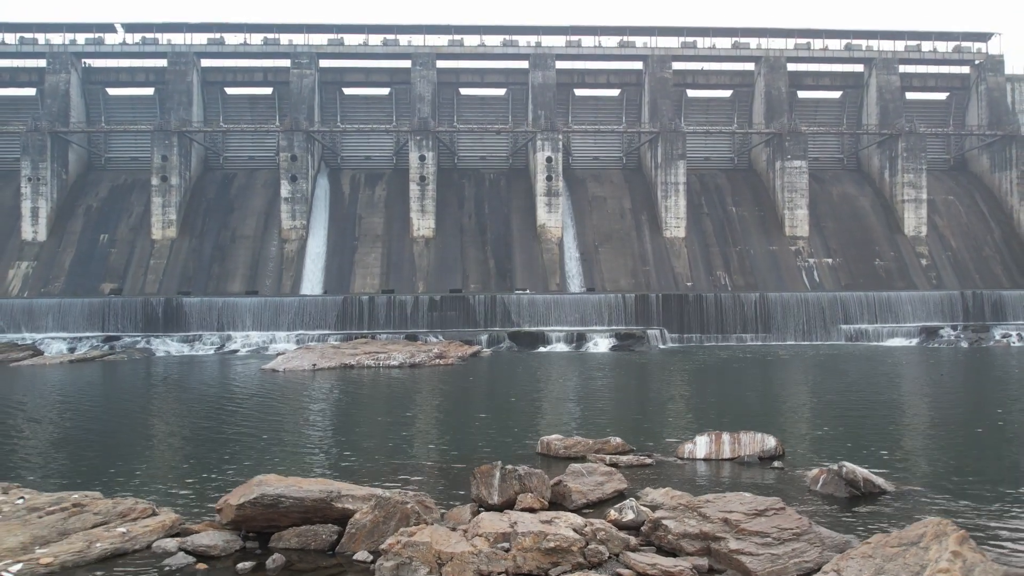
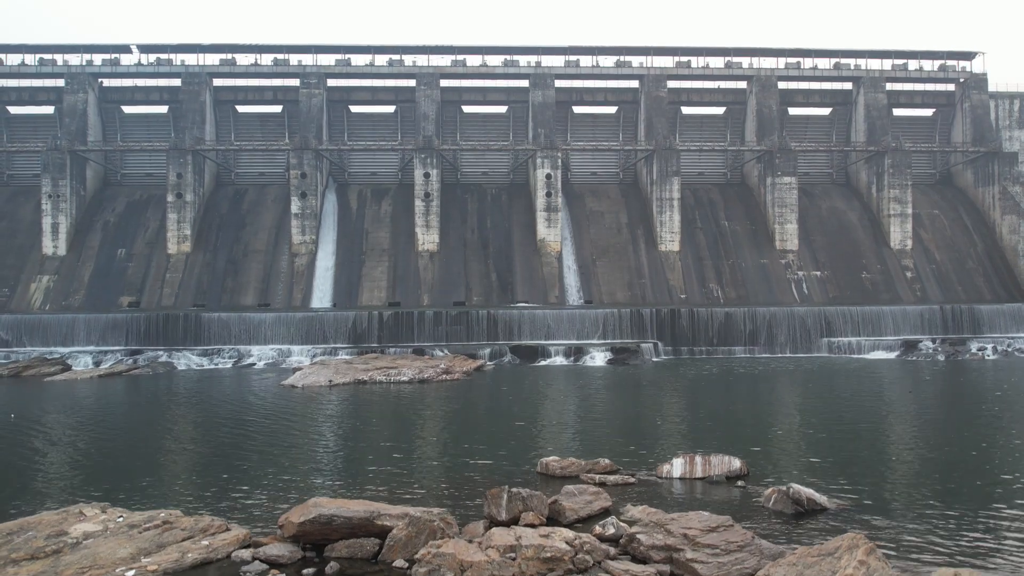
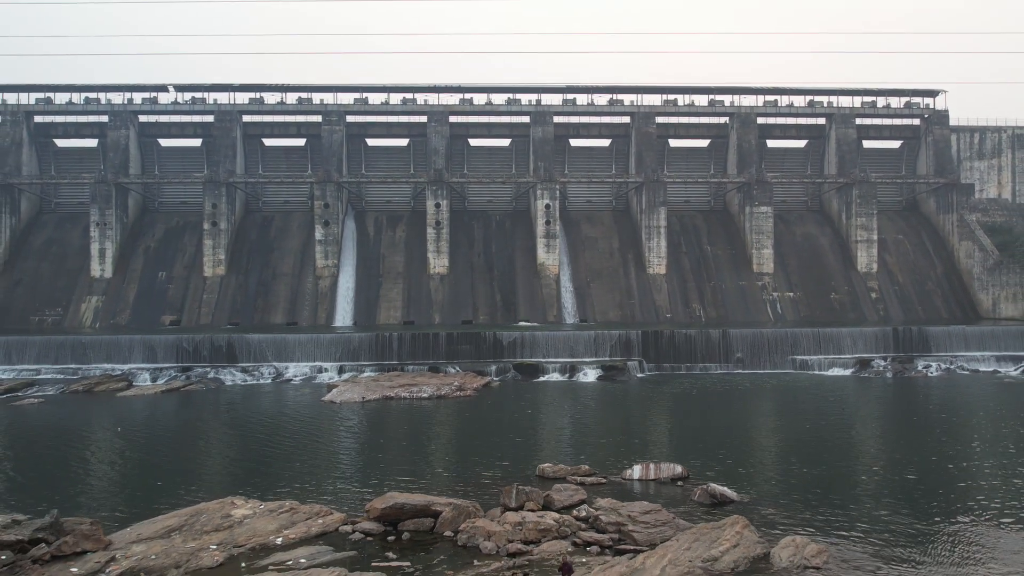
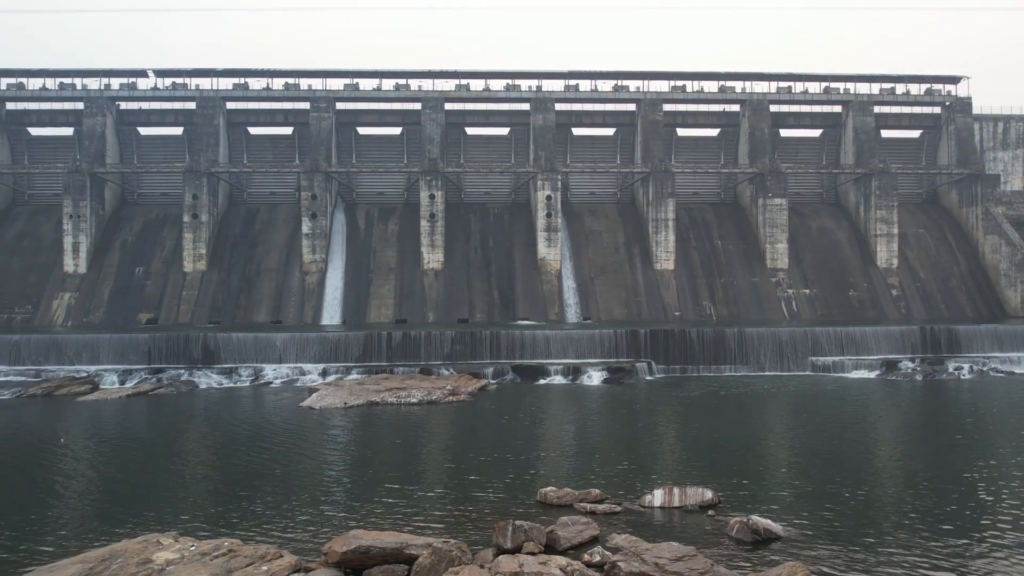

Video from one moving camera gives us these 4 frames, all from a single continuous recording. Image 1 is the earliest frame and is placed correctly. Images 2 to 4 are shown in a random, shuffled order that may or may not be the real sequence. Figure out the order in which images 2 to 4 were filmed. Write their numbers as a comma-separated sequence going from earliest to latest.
2, 4, 3
